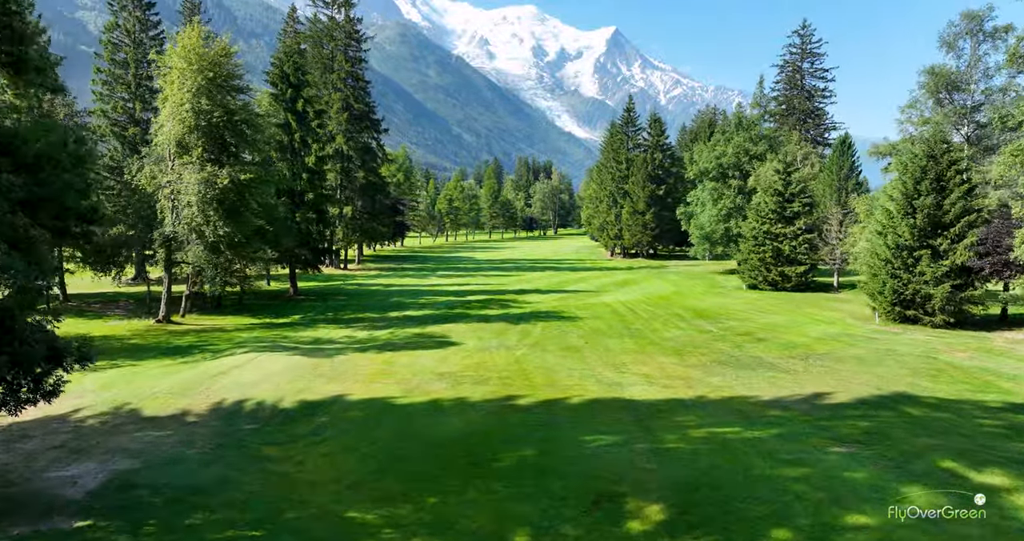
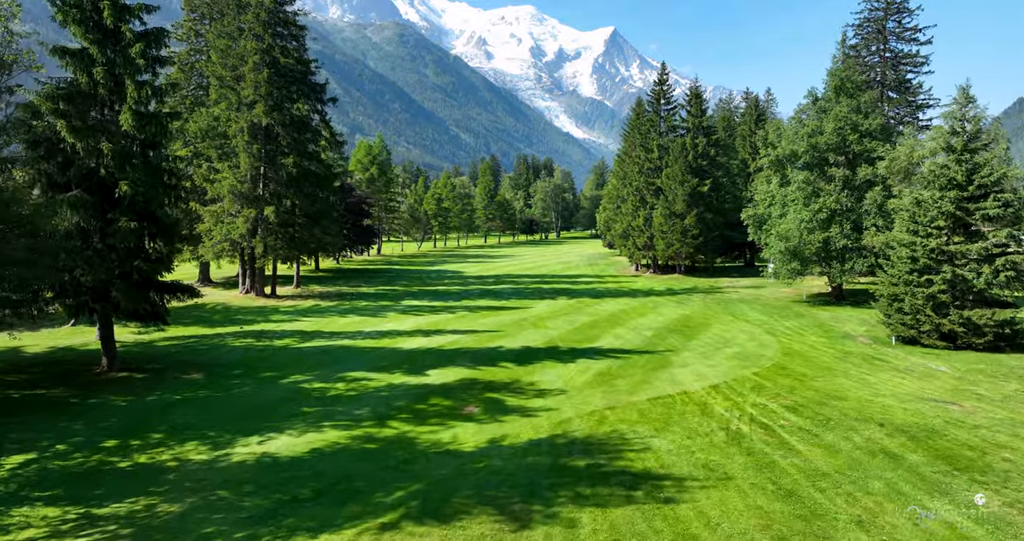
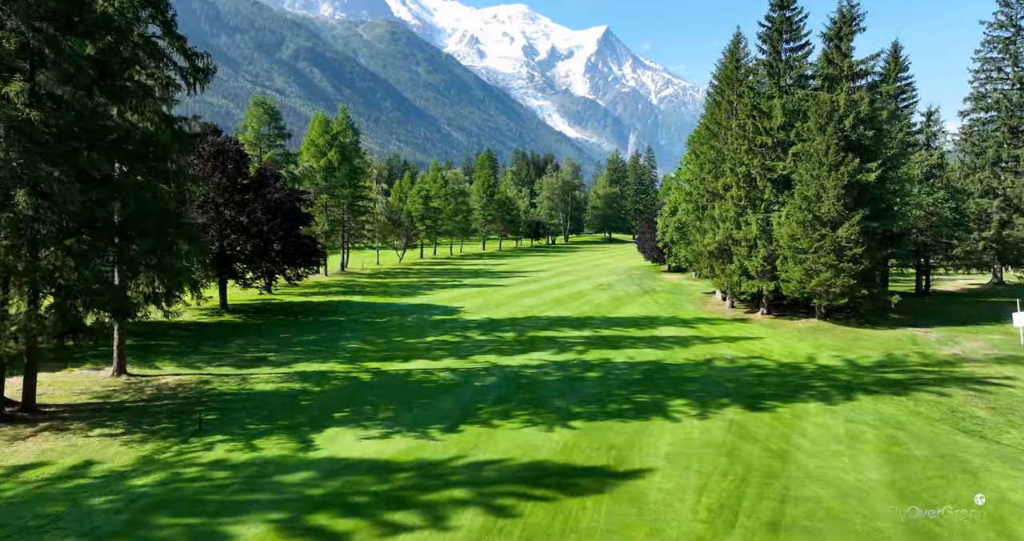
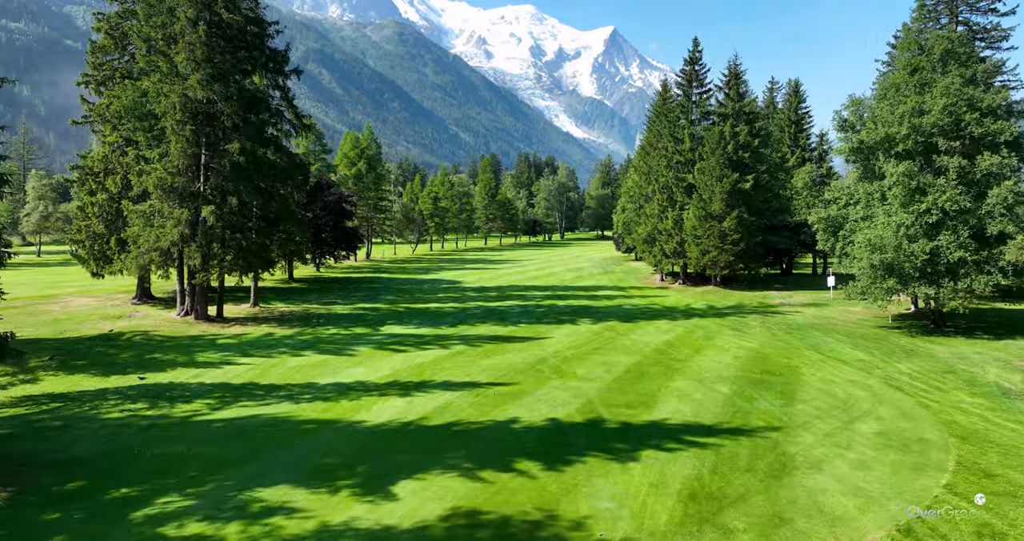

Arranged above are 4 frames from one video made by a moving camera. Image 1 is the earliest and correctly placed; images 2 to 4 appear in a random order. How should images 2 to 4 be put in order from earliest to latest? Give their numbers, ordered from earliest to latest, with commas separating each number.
2, 4, 3
